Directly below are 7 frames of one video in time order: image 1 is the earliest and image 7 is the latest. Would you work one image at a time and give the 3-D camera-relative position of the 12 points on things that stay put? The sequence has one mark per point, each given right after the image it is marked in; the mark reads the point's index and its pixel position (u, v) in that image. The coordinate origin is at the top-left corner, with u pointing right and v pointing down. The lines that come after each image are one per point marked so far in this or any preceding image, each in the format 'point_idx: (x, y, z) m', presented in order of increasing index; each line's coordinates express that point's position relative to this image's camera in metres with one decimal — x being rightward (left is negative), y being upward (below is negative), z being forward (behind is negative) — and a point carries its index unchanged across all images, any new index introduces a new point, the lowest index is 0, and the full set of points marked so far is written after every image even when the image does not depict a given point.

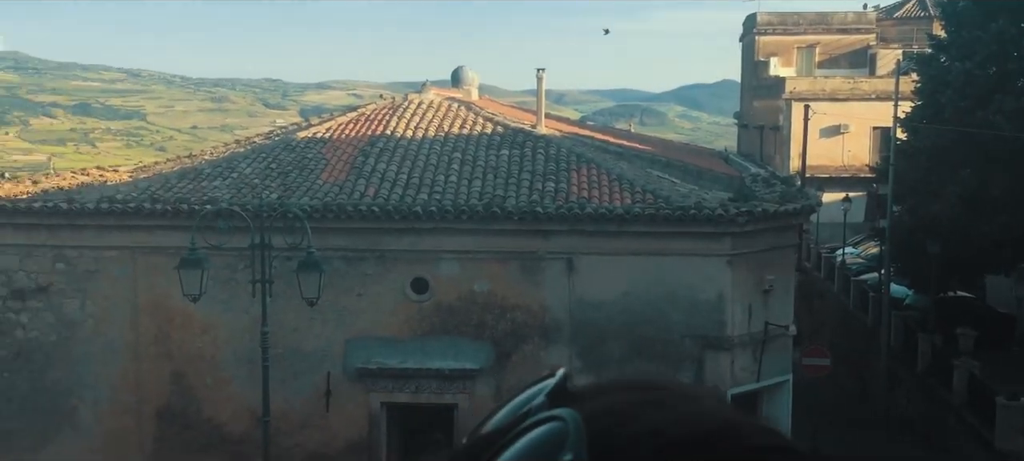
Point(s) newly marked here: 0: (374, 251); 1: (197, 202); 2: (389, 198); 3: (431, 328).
0: (-1.2, -0.2, +5.4) m
1: (-2.7, +0.2, +5.1) m
2: (-1.1, +0.3, +5.4) m
3: (-0.7, -0.9, +5.5) m
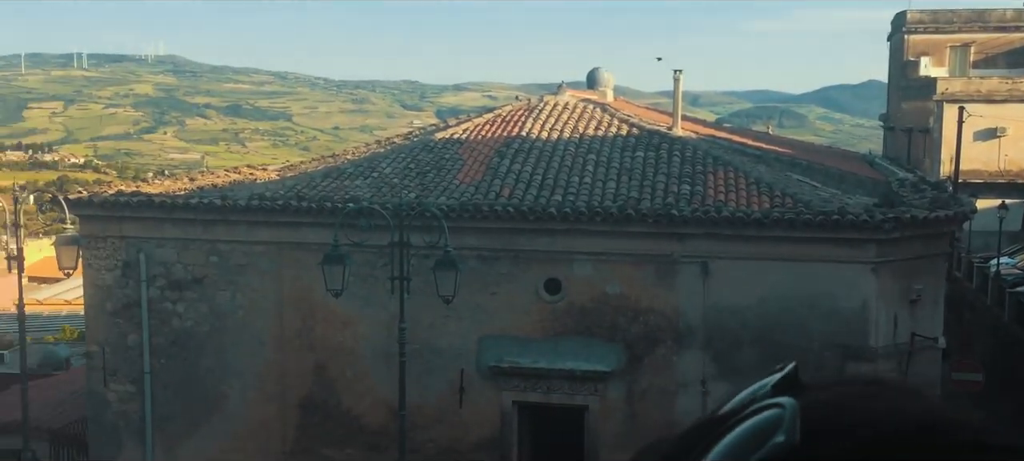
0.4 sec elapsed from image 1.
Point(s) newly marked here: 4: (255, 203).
0: (0.0, -0.2, +5.4) m
1: (-1.5, +0.3, +5.2) m
2: (+0.1, +0.3, +5.4) m
3: (+0.5, -0.9, +5.5) m
4: (-2.2, +0.2, +5.2) m
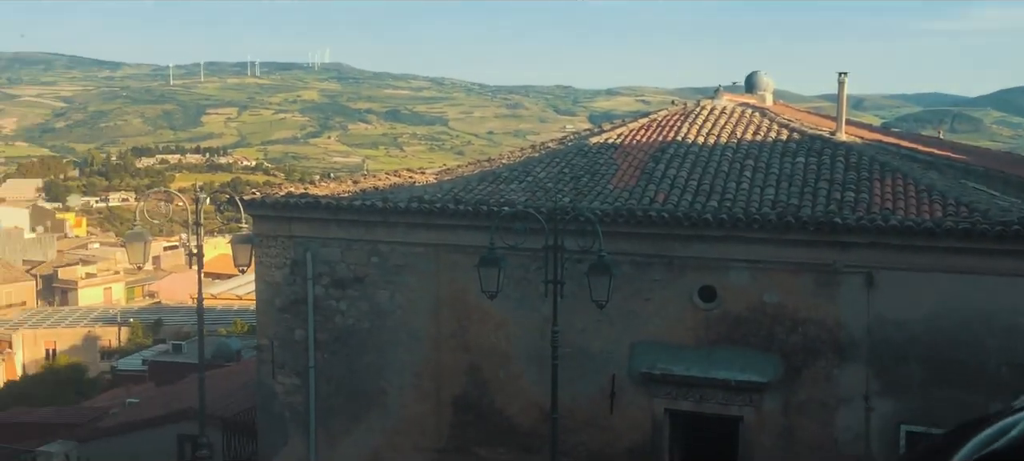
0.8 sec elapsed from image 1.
0: (+1.3, -0.2, +5.4) m
1: (-0.1, +0.2, +5.3) m
2: (+1.5, +0.2, +5.3) m
3: (+1.8, -0.9, +5.4) m
4: (-0.8, +0.2, +5.3) m
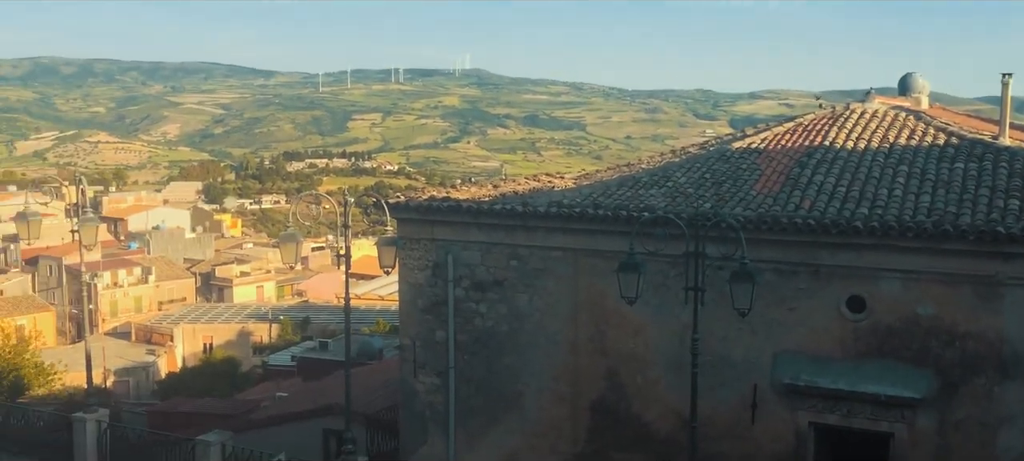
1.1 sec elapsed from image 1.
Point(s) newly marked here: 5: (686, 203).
0: (+2.6, -0.3, +5.2) m
1: (+1.1, +0.2, +5.3) m
2: (+2.7, +0.2, +5.2) m
3: (+3.1, -1.0, +5.2) m
4: (+0.4, +0.2, +5.4) m
5: (+1.6, +0.2, +5.4) m
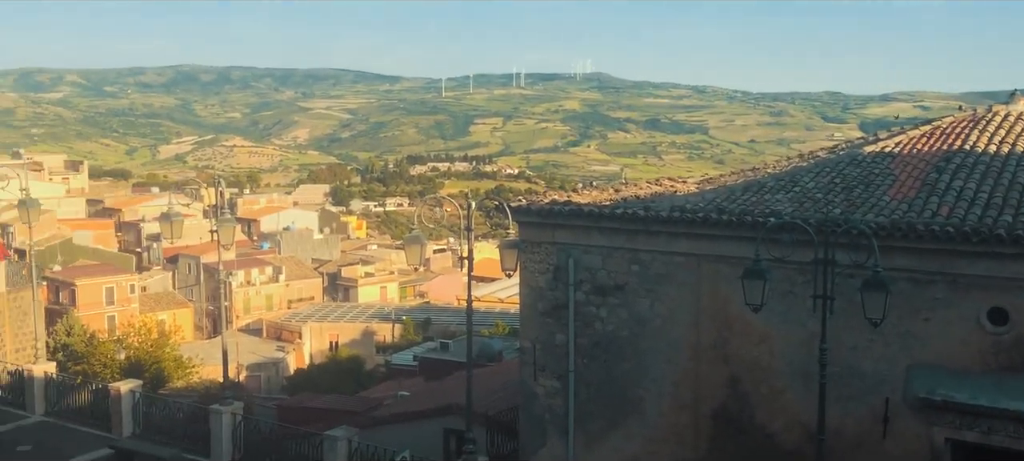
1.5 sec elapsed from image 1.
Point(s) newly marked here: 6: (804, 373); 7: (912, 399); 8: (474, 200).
0: (+3.6, -0.4, +5.0) m
1: (+2.2, +0.1, +5.2) m
2: (+3.8, +0.1, +5.0) m
3: (+4.1, -1.1, +5.0) m
4: (+1.5, +0.1, +5.4) m
5: (+2.6, +0.2, +5.3) m
6: (+2.5, -1.2, +5.3) m
7: (+3.4, -1.4, +5.1) m
8: (-0.4, +0.3, +5.8) m
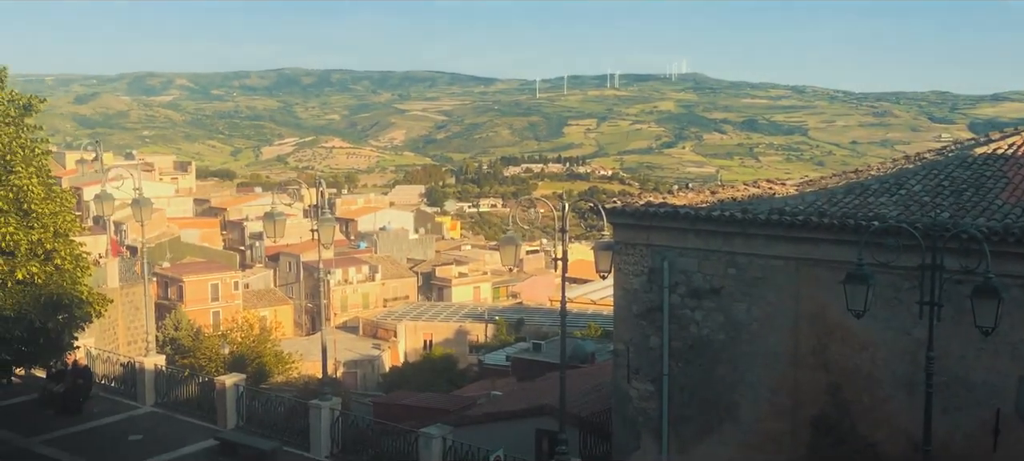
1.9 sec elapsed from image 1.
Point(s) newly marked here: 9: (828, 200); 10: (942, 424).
0: (+4.4, -0.4, +4.8) m
1: (+3.0, +0.1, +5.2) m
2: (+4.5, +0.1, +4.7) m
3: (+4.8, -1.1, +4.6) m
4: (+2.3, +0.1, +5.5) m
5: (+3.5, +0.1, +5.2) m
6: (+3.4, -1.3, +5.2) m
7: (+4.2, -1.5, +4.9) m
8: (+0.6, +0.3, +6.2) m
9: (+2.8, +0.3, +5.6) m
10: (+3.6, -1.6, +5.1) m
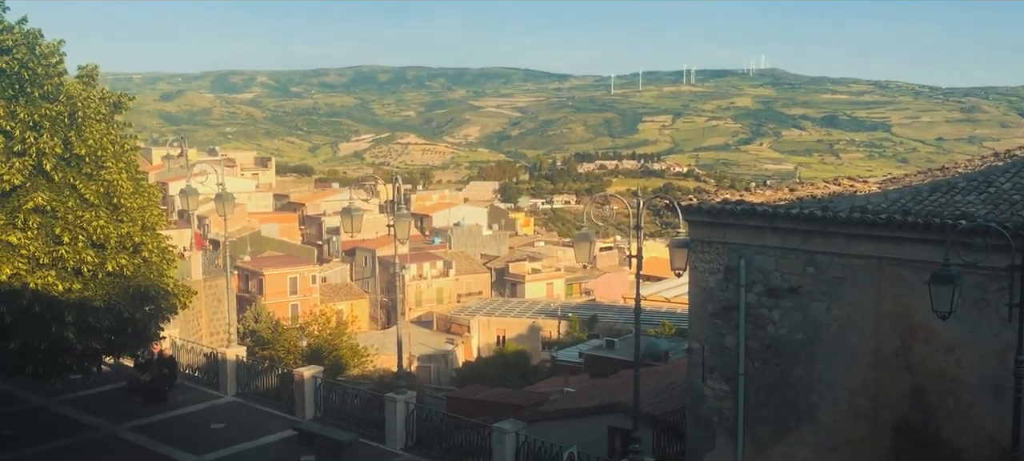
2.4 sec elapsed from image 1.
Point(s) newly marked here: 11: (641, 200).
0: (+5.0, -0.4, +4.6) m
1: (+3.7, +0.1, +5.2) m
2: (+5.1, +0.1, +4.5) m
3: (+5.4, -1.1, +4.4) m
4: (+3.0, +0.1, +5.5) m
5: (+4.1, +0.2, +5.1) m
6: (+4.0, -1.3, +5.1) m
7: (+4.7, -1.5, +4.7) m
8: (+1.4, +0.3, +6.4) m
9: (+3.5, +0.3, +5.6) m
10: (+4.2, -1.6, +5.0) m
11: (+1.3, +0.3, +6.4) m
